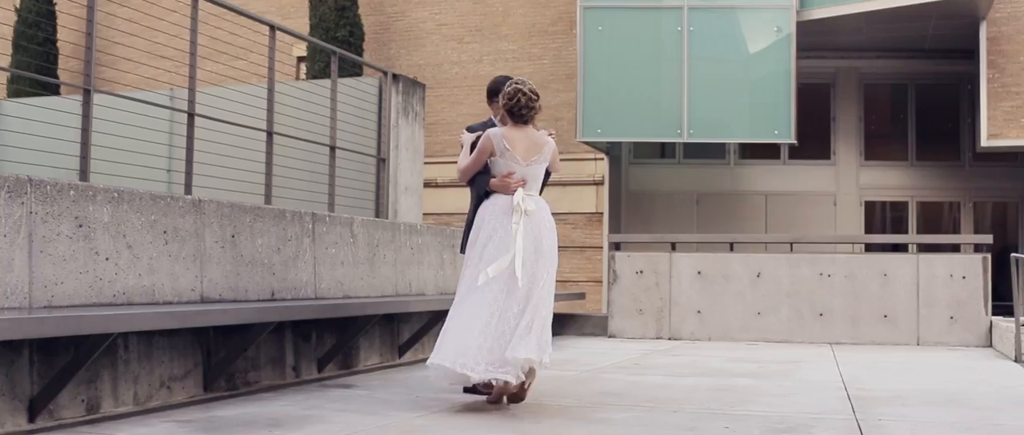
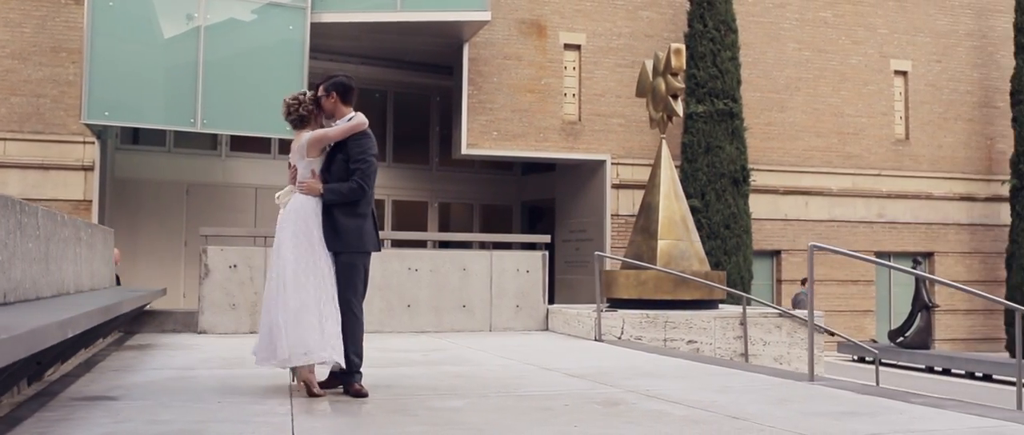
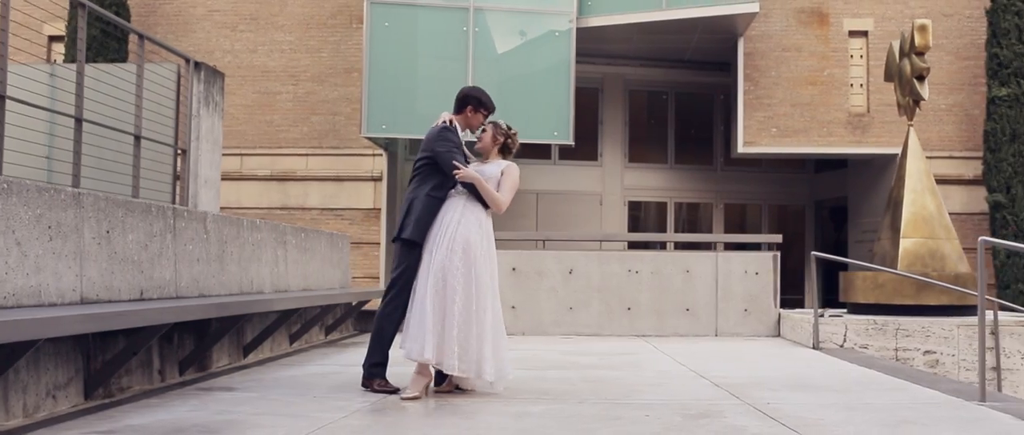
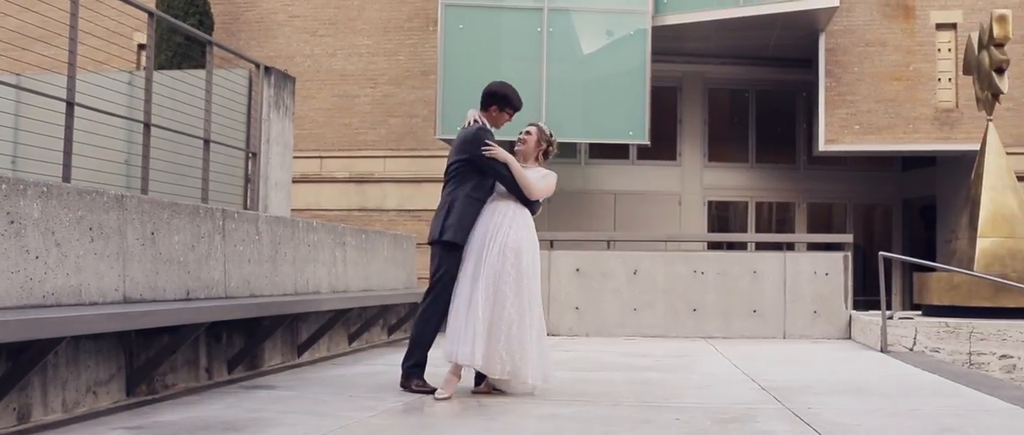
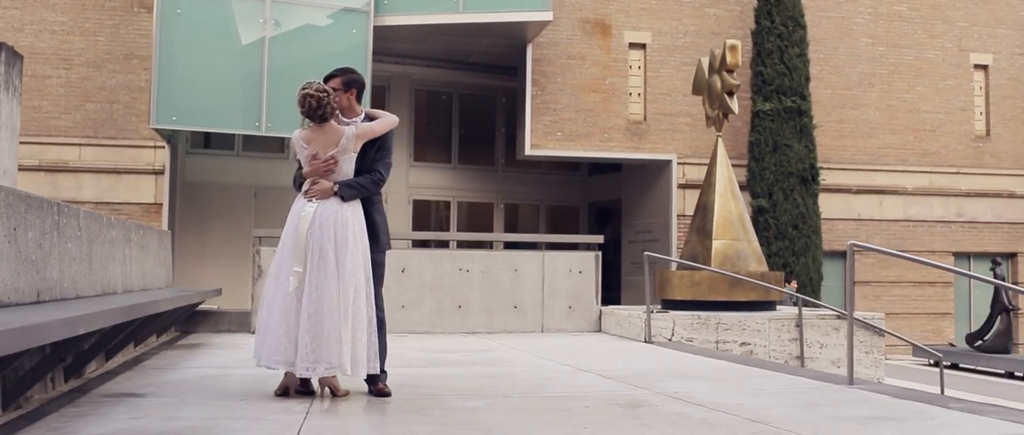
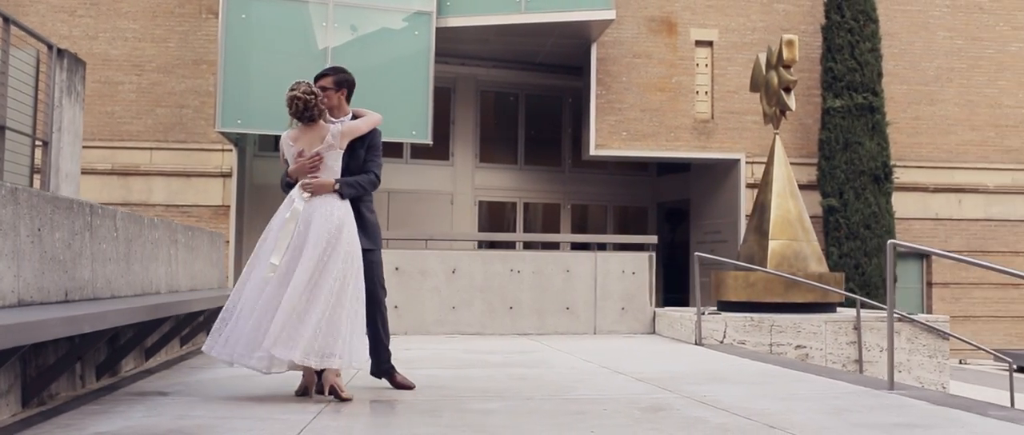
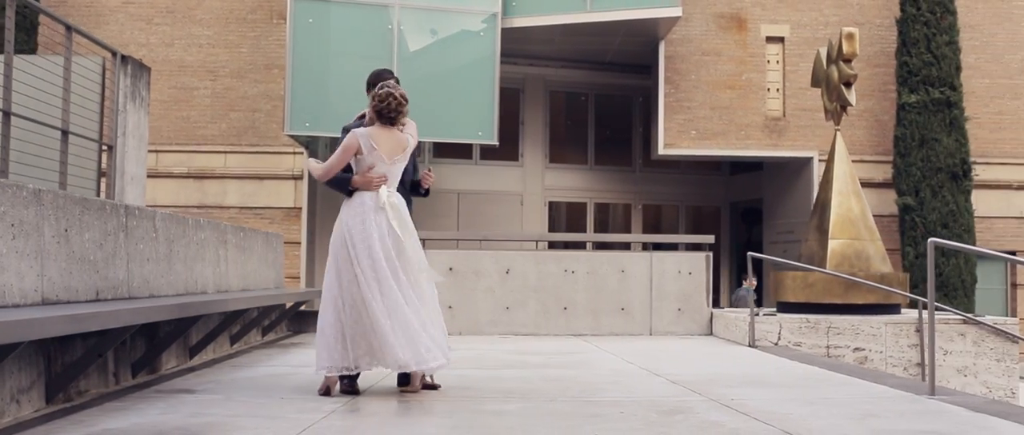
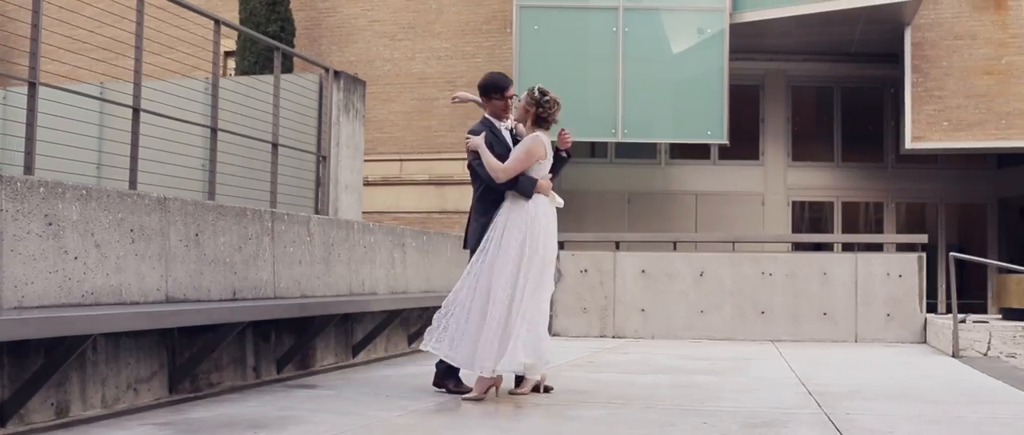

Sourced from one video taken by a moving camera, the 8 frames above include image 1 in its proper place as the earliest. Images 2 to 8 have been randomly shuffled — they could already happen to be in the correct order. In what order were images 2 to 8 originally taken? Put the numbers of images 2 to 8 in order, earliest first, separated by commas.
8, 4, 3, 7, 6, 5, 2
